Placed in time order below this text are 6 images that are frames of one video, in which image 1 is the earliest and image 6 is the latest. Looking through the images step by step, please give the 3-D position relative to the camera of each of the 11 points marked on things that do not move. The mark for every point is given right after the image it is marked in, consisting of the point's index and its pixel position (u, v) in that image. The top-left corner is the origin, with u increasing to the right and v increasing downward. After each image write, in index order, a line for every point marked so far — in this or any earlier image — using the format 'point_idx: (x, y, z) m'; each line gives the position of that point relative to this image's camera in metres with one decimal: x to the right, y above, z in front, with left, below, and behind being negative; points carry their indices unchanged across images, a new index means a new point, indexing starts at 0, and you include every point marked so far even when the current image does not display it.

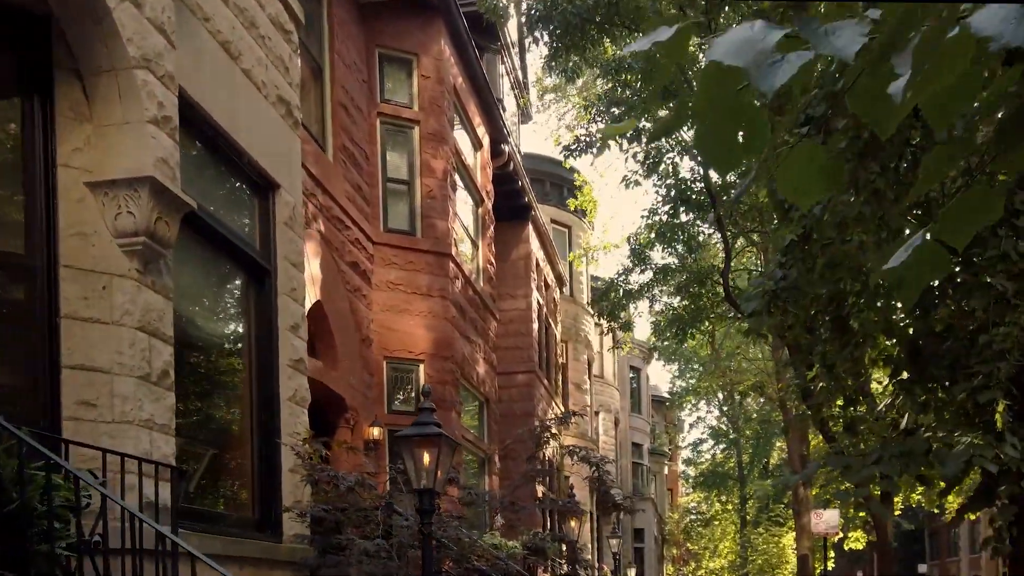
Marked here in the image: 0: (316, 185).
0: (-1.9, +1.0, +11.9) m
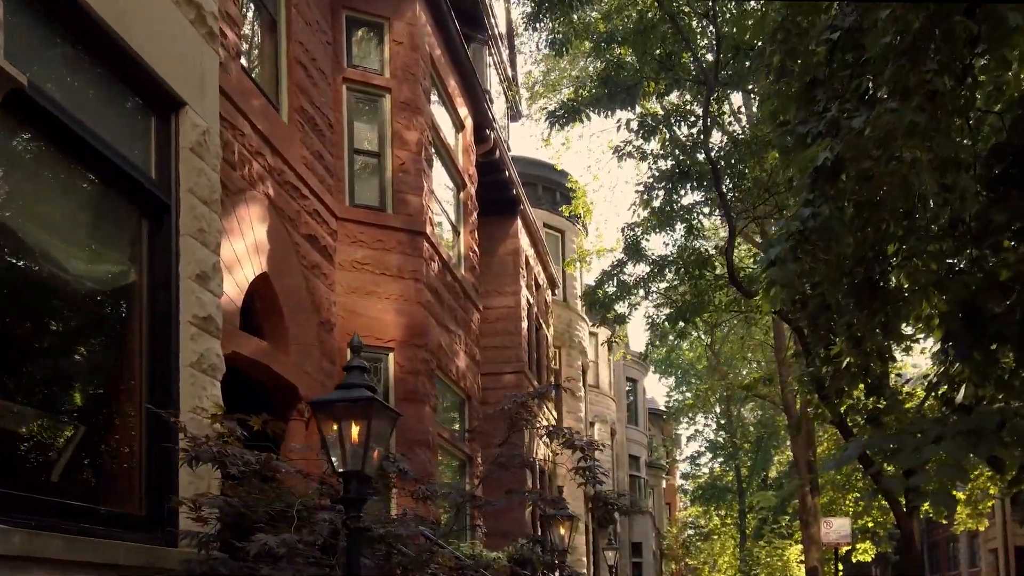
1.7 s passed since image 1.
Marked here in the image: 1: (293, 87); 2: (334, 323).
0: (-2.1, +1.2, +10.4) m
1: (-2.1, +1.9, +11.6) m
2: (-1.8, -0.3, +11.8) m
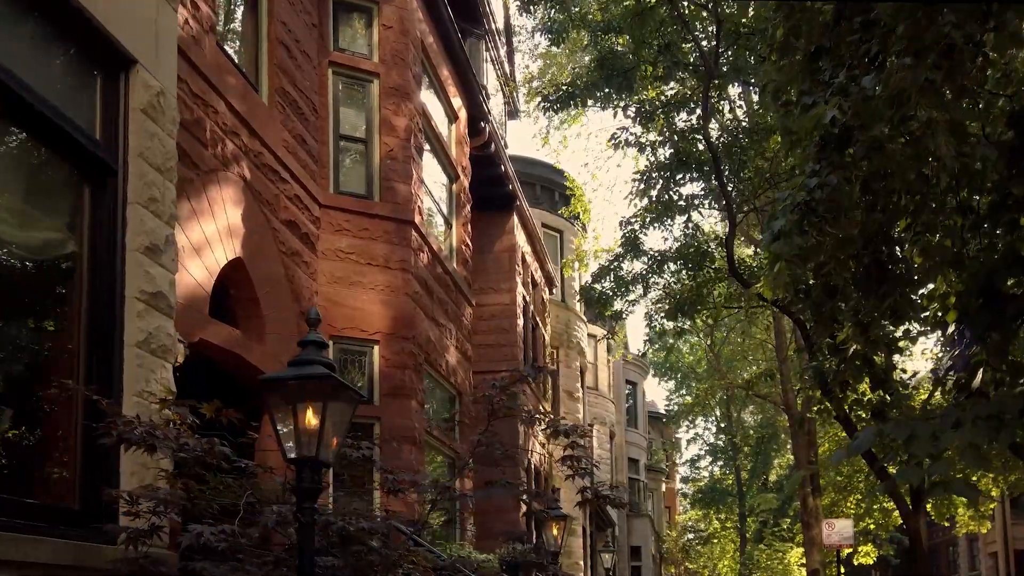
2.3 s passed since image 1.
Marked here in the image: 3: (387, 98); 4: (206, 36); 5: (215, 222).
0: (-2.2, +1.4, +9.9) m
1: (-2.2, +2.0, +11.1) m
2: (-1.9, -0.2, +11.3) m
3: (-1.4, +2.1, +13.2) m
4: (-2.4, +2.0, +9.3) m
5: (-2.2, +0.5, +9.0) m
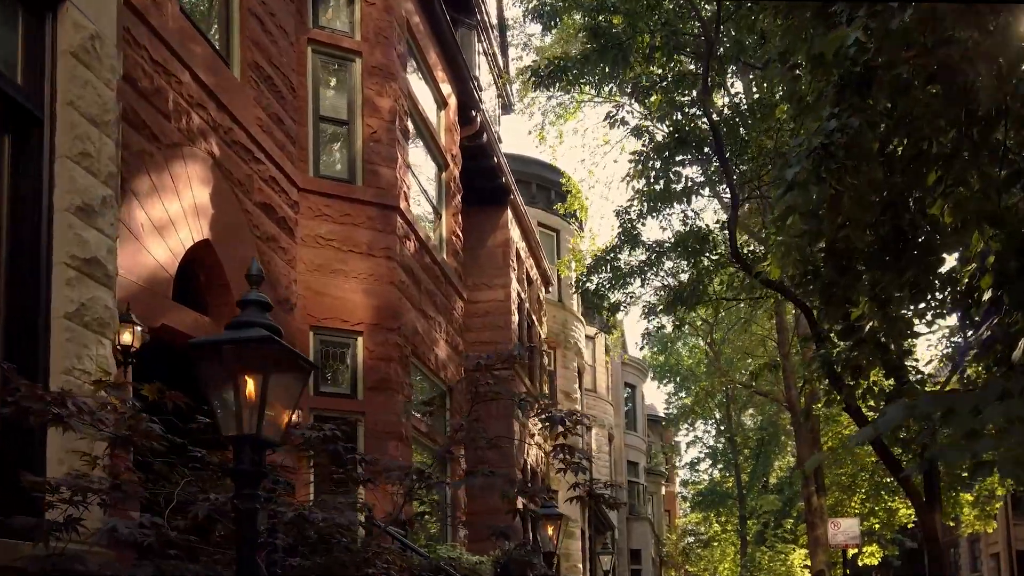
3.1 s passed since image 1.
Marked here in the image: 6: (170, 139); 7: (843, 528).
0: (-2.3, +1.5, +9.2) m
1: (-2.3, +2.2, +10.5) m
2: (-2.0, -0.1, +10.7) m
3: (-1.5, +2.2, +12.5) m
4: (-2.5, +2.1, +8.6) m
5: (-2.3, +0.6, +8.4) m
6: (-2.4, +1.0, +8.3) m
7: (+5.3, -3.9, +19.3) m
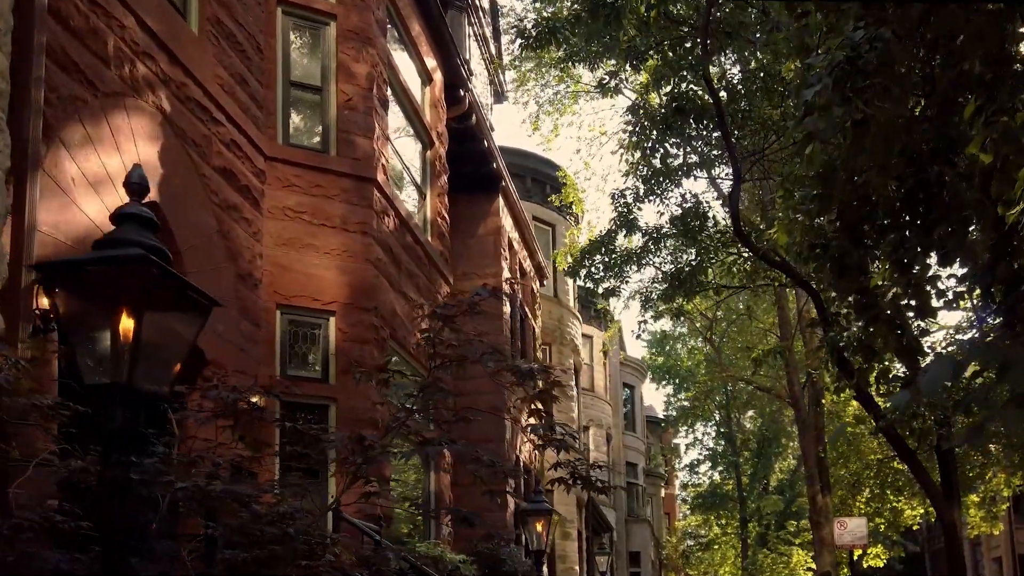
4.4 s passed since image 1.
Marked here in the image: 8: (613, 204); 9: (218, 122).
0: (-2.5, +1.7, +8.3) m
1: (-2.4, +2.4, +9.6) m
2: (-2.1, +0.1, +9.8) m
3: (-1.6, +2.4, +11.6) m
4: (-2.6, +2.3, +7.8) m
5: (-2.5, +0.8, +7.5) m
6: (-2.5, +1.3, +7.5) m
7: (+5.2, -3.7, +18.5) m
8: (+1.6, +1.3, +18.6) m
9: (-2.3, +1.3, +9.3) m
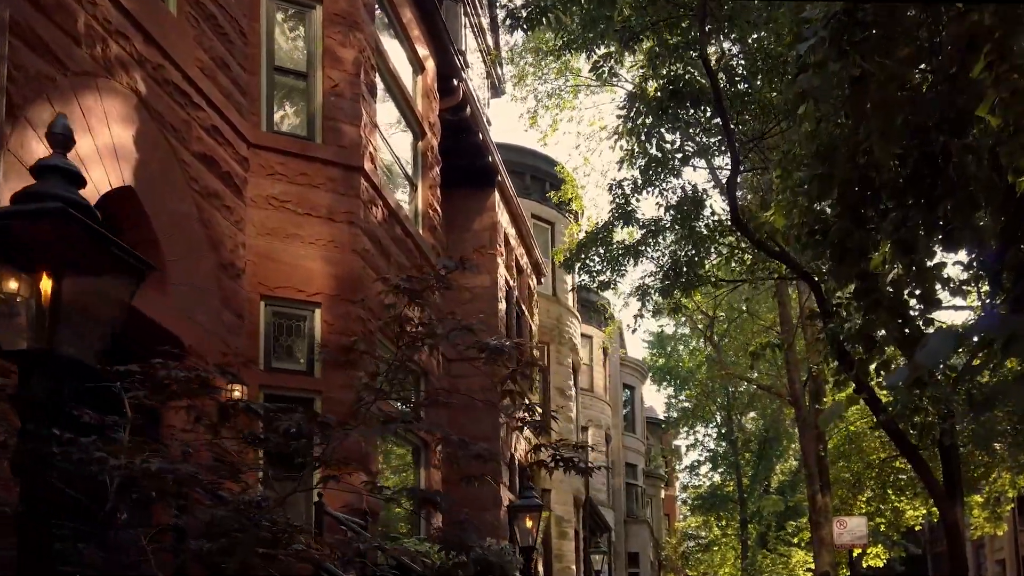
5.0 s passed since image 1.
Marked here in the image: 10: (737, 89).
0: (-2.5, +1.8, +8.1) m
1: (-2.5, +2.4, +9.3) m
2: (-2.2, +0.2, +9.5) m
3: (-1.7, +2.5, +11.4) m
4: (-2.7, +2.4, +7.5) m
5: (-2.5, +0.9, +7.2) m
6: (-2.6, +1.3, +7.2) m
7: (+5.1, -3.6, +18.2) m
8: (+1.5, +1.3, +18.3) m
9: (-2.4, +1.4, +9.1) m
10: (+2.5, +2.2, +13.6) m
